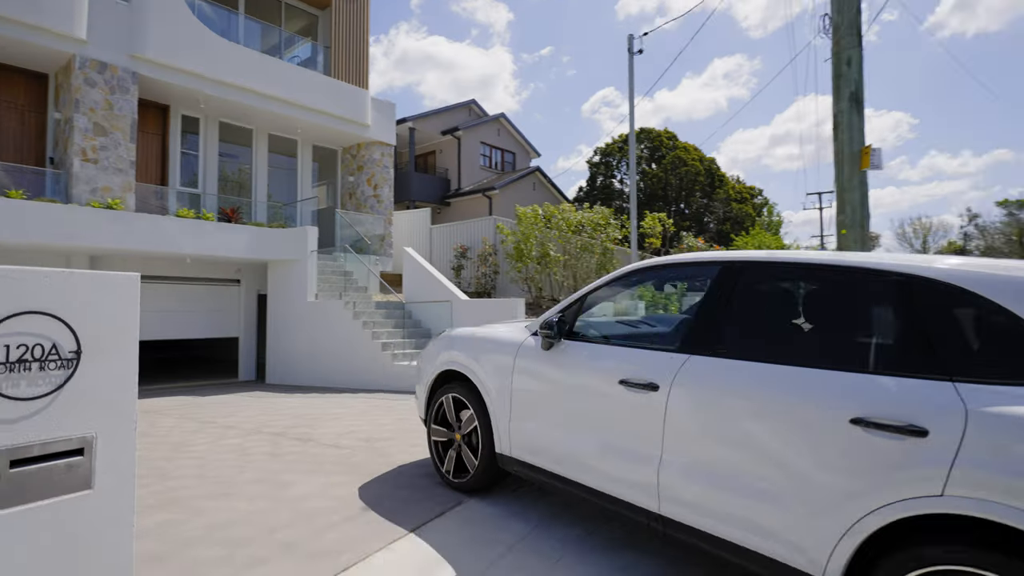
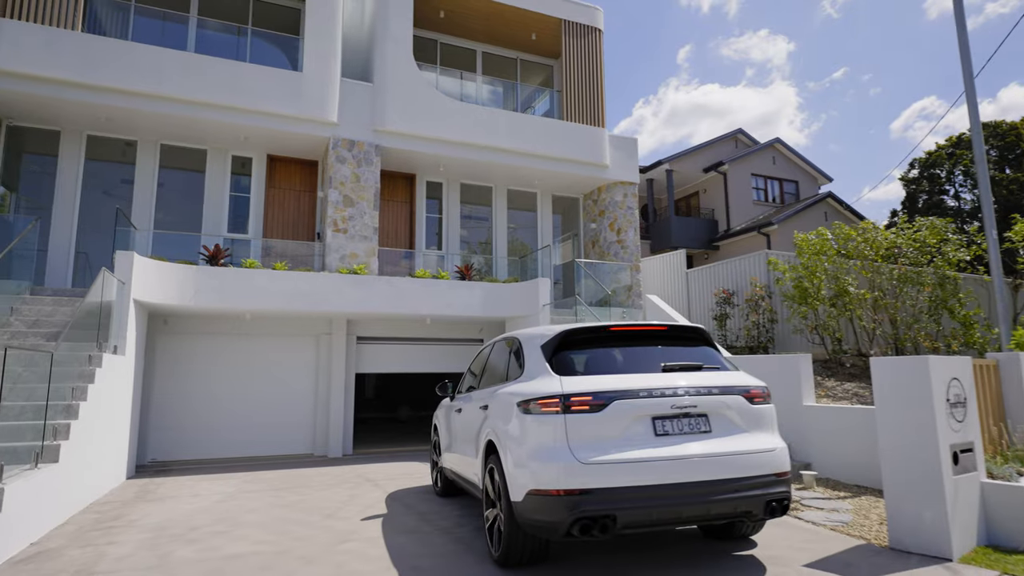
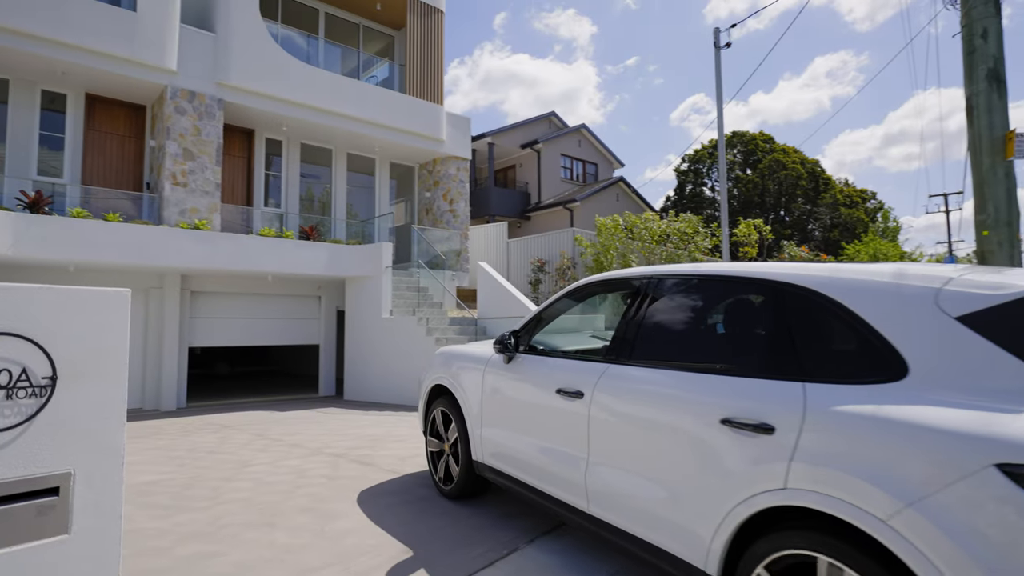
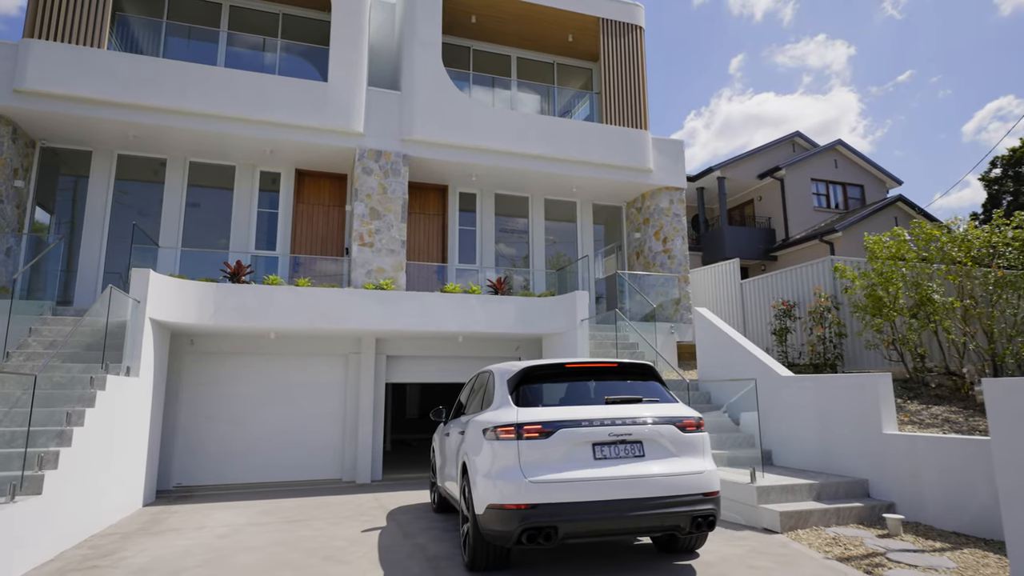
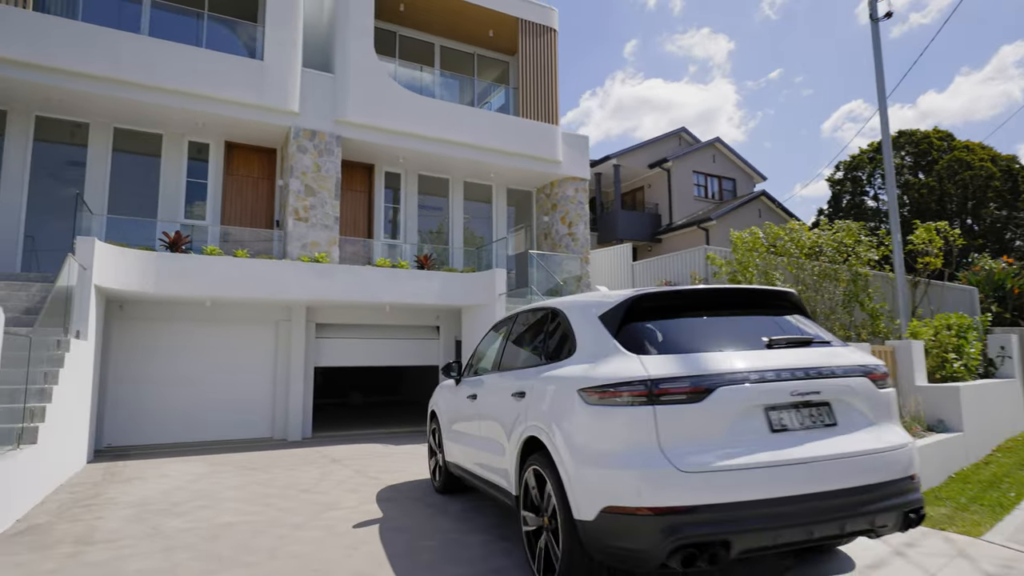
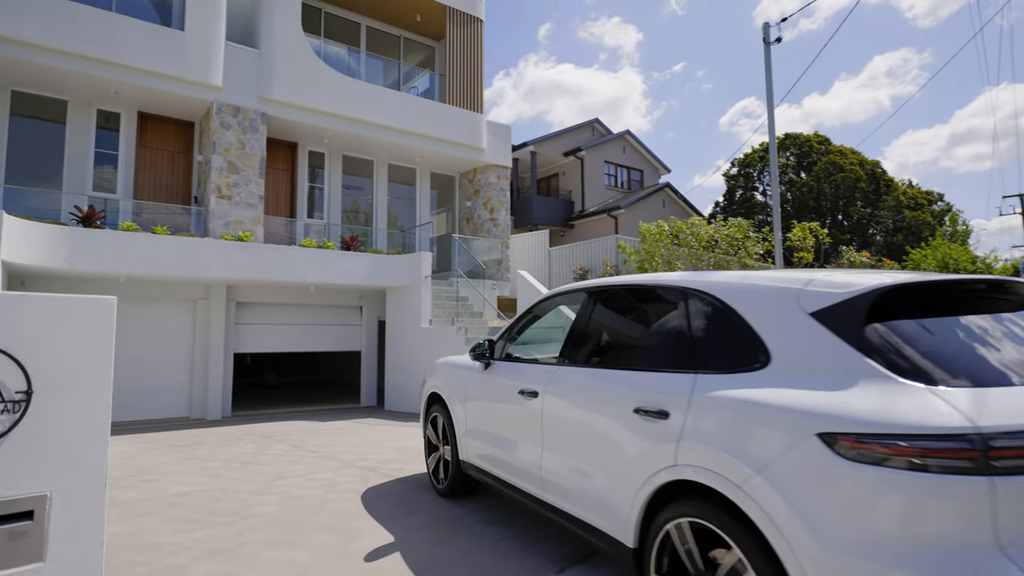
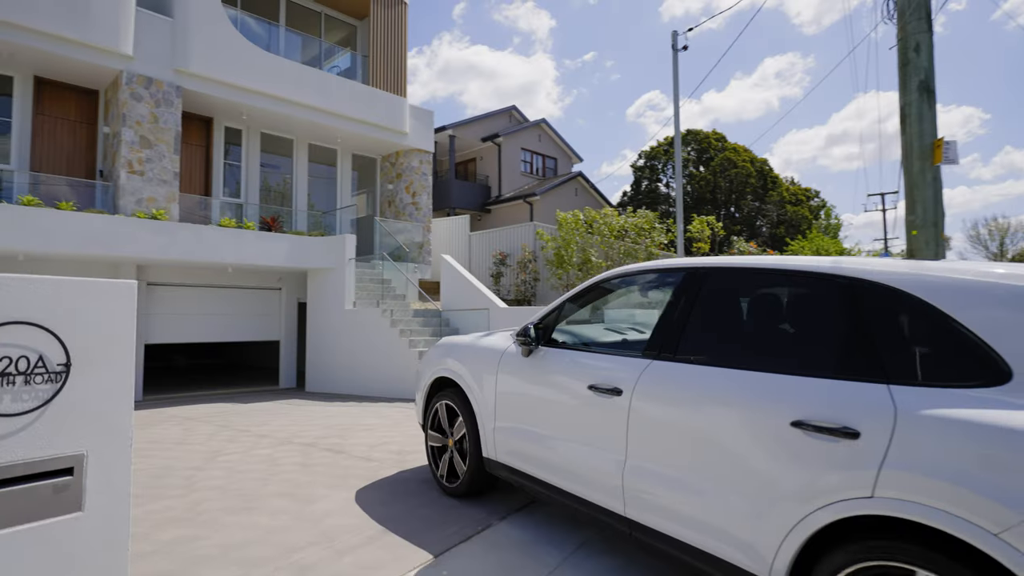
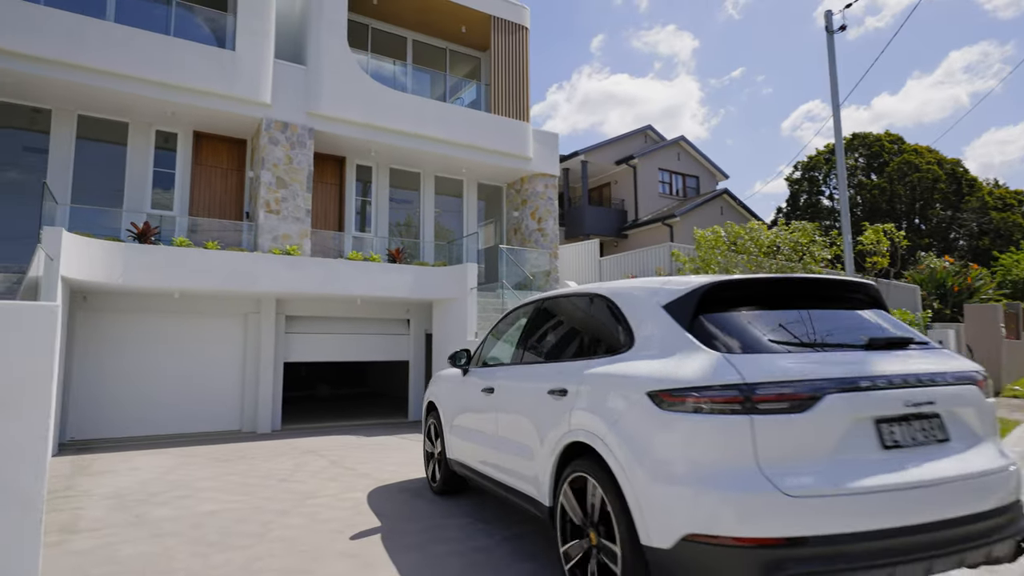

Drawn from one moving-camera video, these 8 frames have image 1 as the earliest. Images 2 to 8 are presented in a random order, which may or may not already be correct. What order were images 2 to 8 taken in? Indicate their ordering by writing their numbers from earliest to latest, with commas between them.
7, 3, 6, 8, 5, 2, 4
